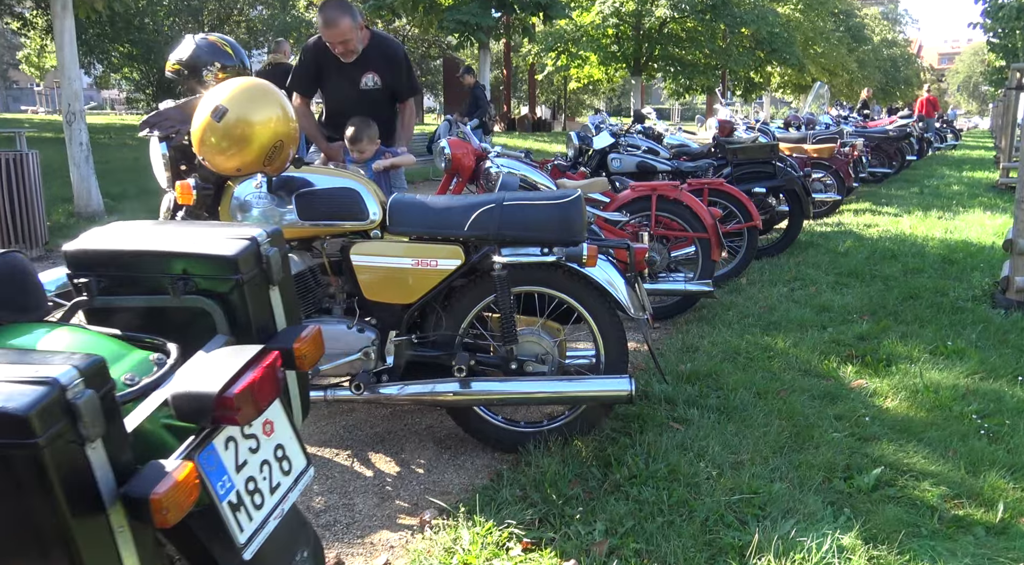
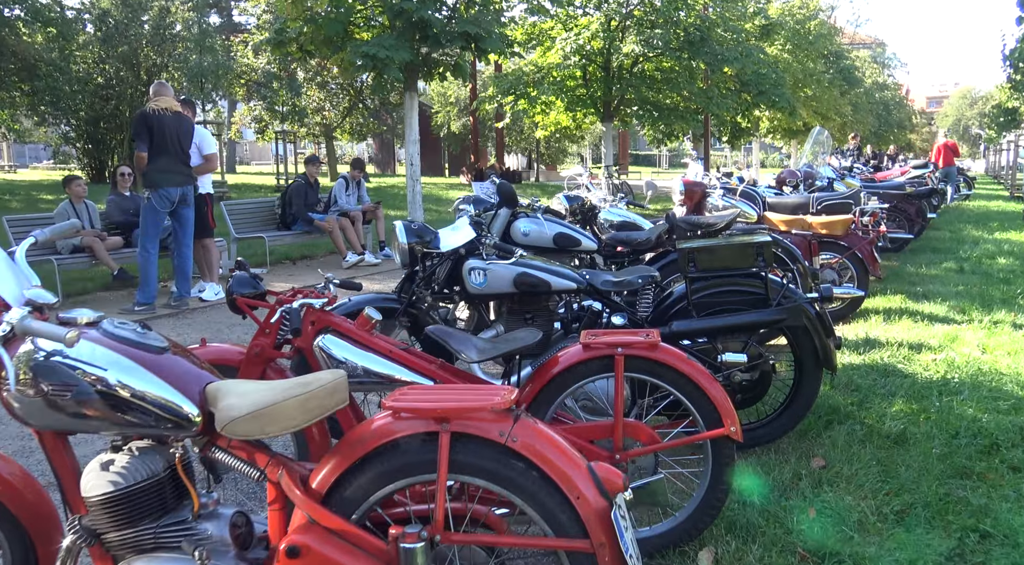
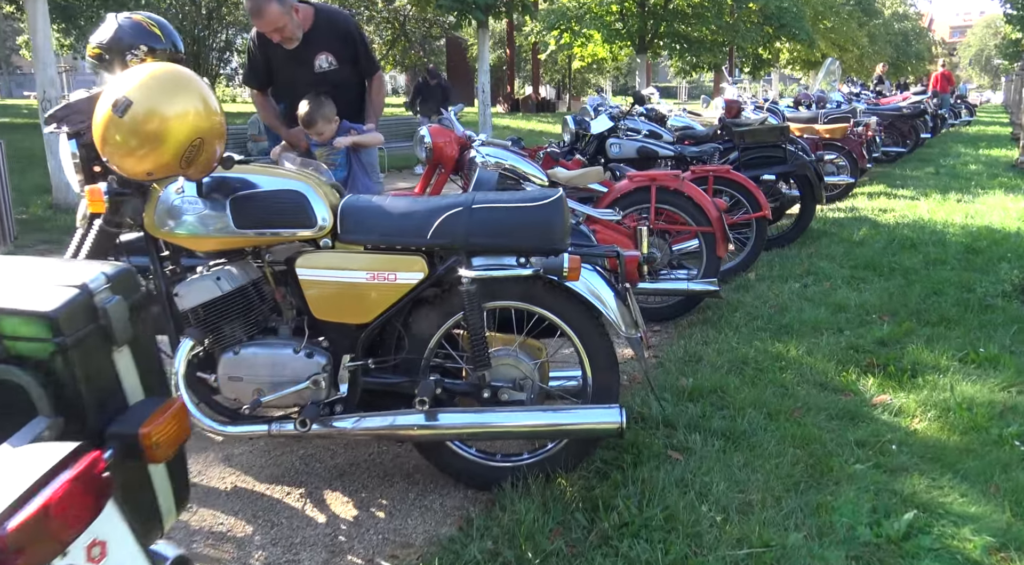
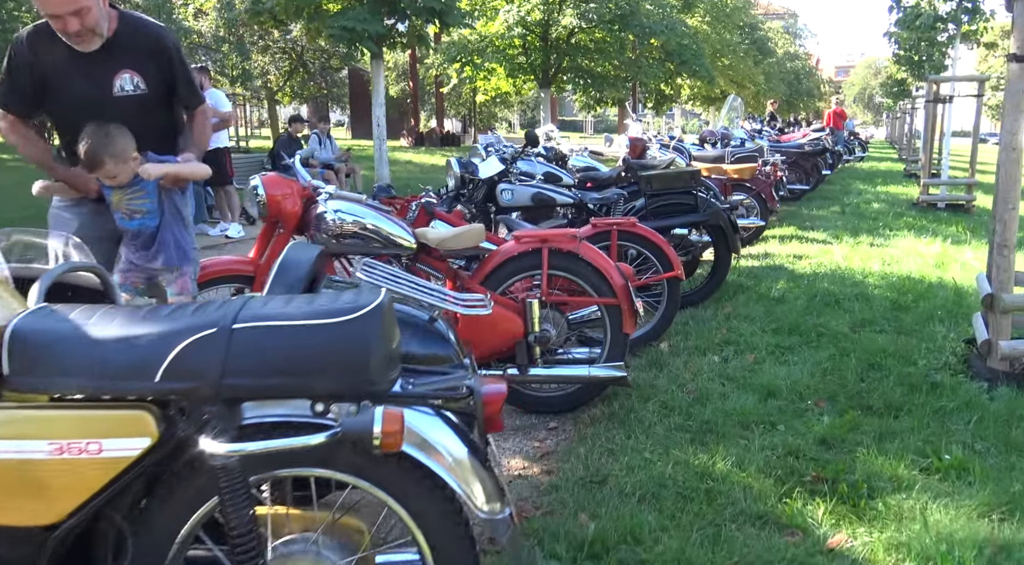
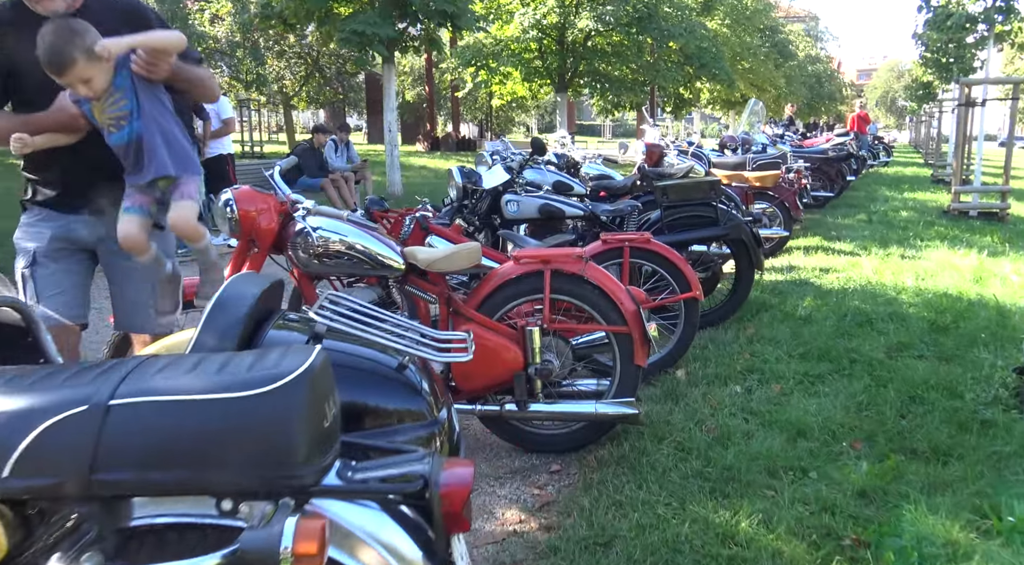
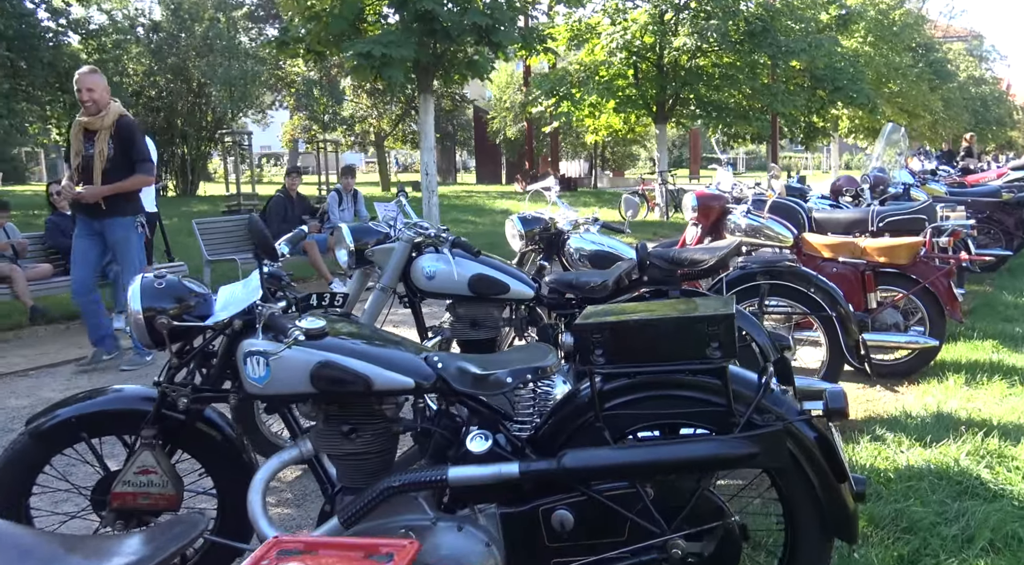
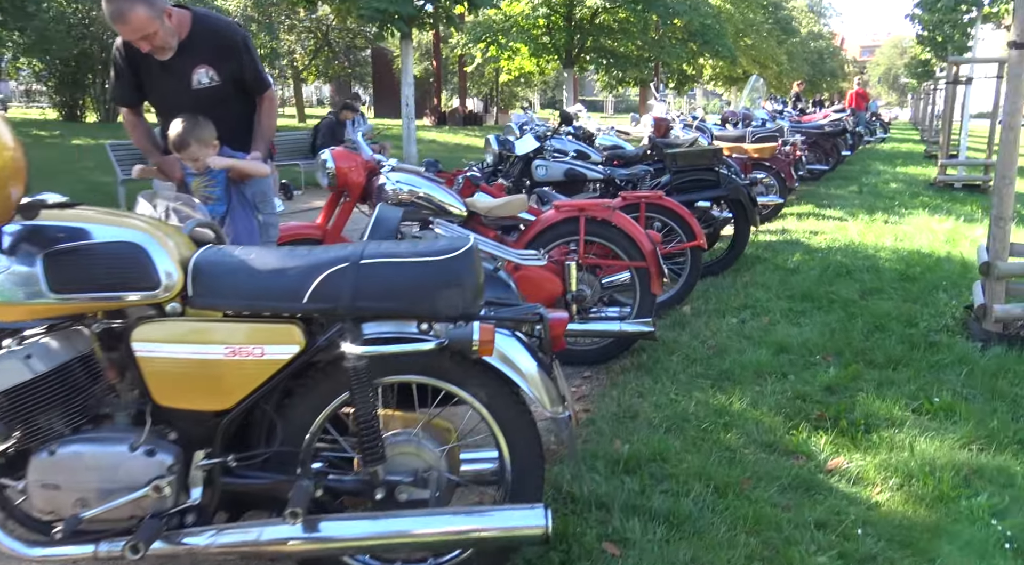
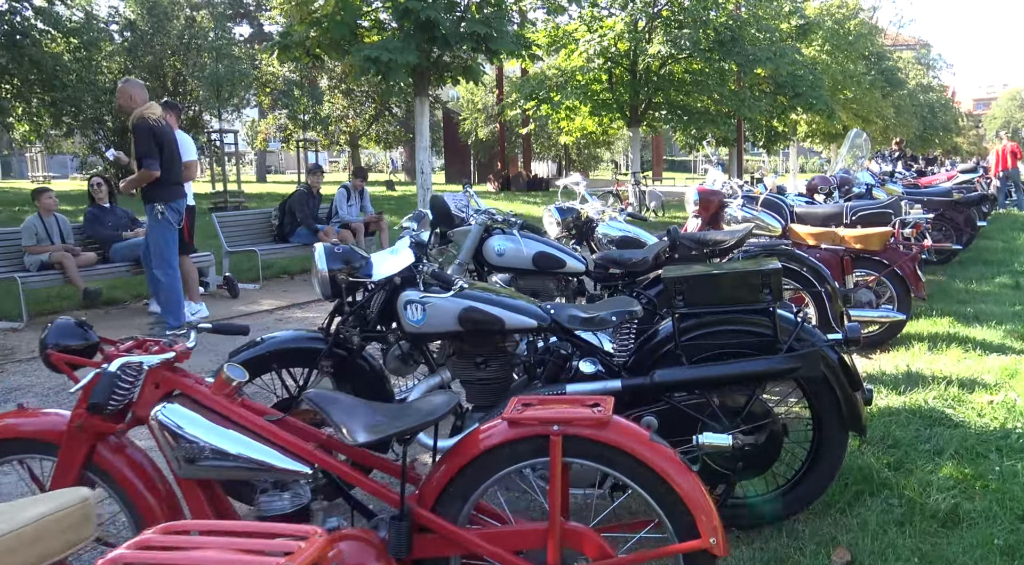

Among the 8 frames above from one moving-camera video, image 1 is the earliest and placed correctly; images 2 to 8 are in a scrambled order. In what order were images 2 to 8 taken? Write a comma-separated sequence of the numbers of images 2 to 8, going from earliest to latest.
3, 7, 4, 5, 2, 8, 6
